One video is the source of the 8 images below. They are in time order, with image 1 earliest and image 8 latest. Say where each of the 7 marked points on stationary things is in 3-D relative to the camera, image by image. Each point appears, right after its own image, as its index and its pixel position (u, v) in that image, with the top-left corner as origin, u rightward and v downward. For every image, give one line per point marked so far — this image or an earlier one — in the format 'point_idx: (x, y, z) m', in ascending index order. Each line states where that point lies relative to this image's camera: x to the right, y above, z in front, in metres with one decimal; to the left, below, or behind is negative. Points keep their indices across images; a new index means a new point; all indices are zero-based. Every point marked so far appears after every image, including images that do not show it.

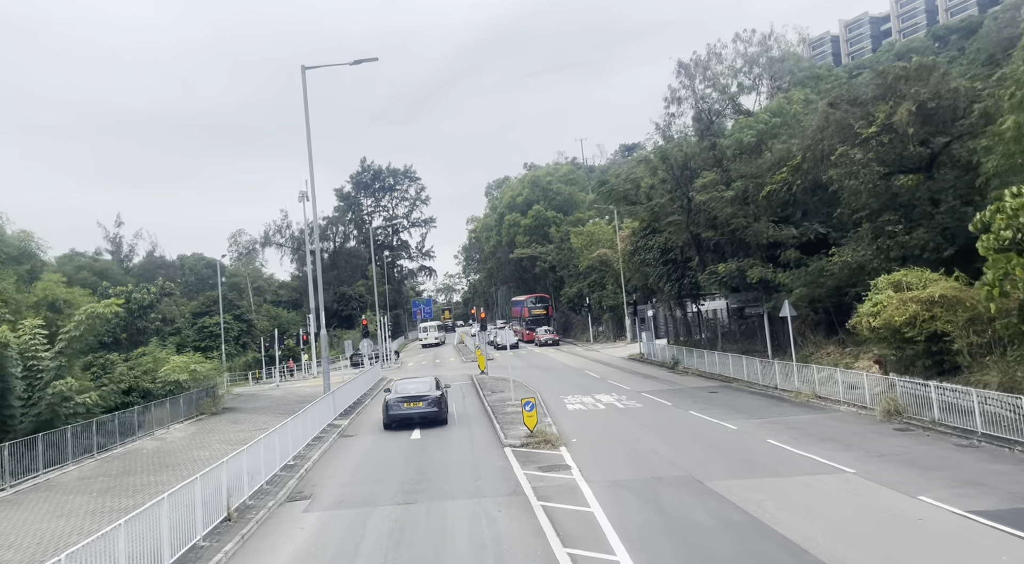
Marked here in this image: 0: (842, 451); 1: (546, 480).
0: (+6.5, -3.3, +15.3) m
1: (+0.6, -3.7, +14.7) m
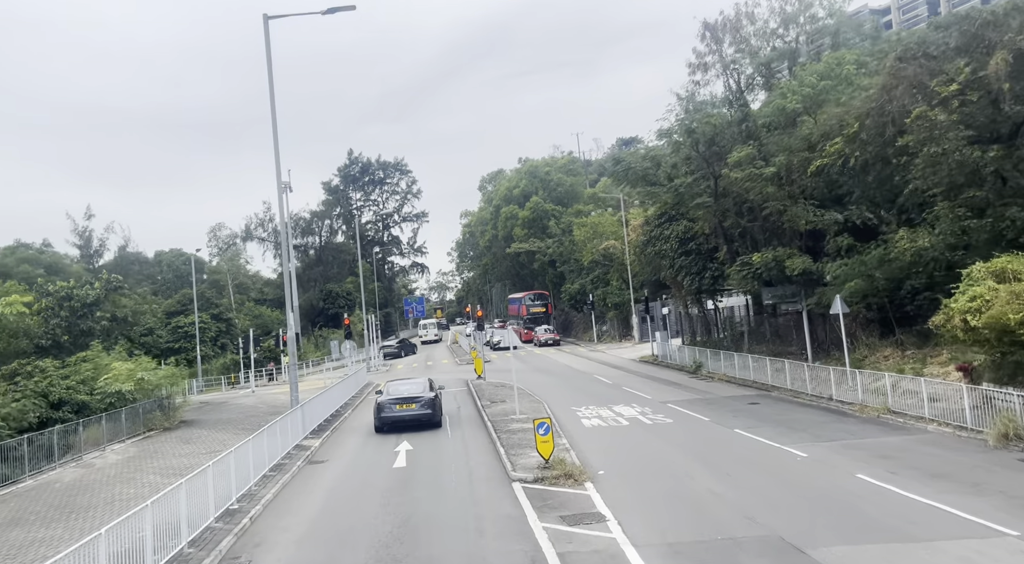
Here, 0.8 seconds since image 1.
0: (+6.7, -3.1, +11.3) m
1: (+0.9, -3.5, +10.6) m
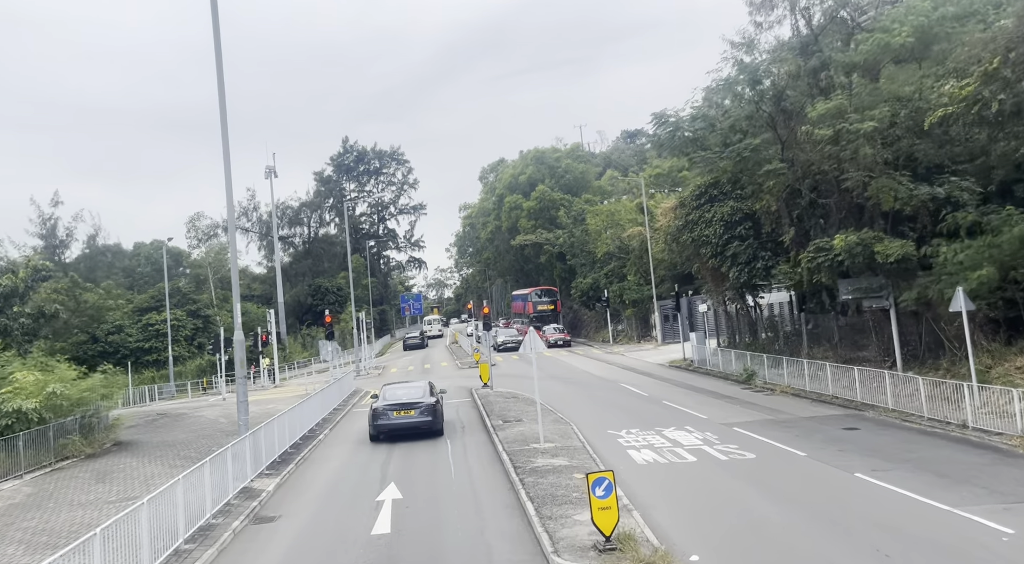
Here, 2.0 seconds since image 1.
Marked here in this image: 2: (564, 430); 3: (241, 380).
0: (+7.2, -2.8, +5.9) m
1: (+1.4, -3.3, +5.2) m
2: (+1.2, -3.5, +18.4) m
3: (-5.4, -2.0, +15.5) m
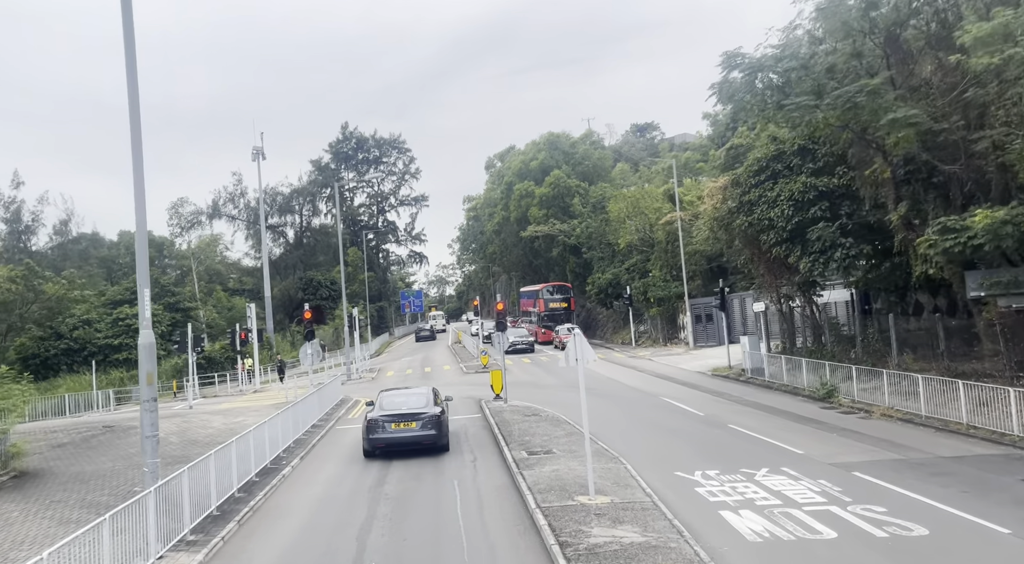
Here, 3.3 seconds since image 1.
0: (+7.8, -2.7, +0.7) m
1: (+1.9, -3.0, +0.1) m
2: (+1.8, -3.3, +13.2) m
3: (-4.8, -1.6, +10.3) m
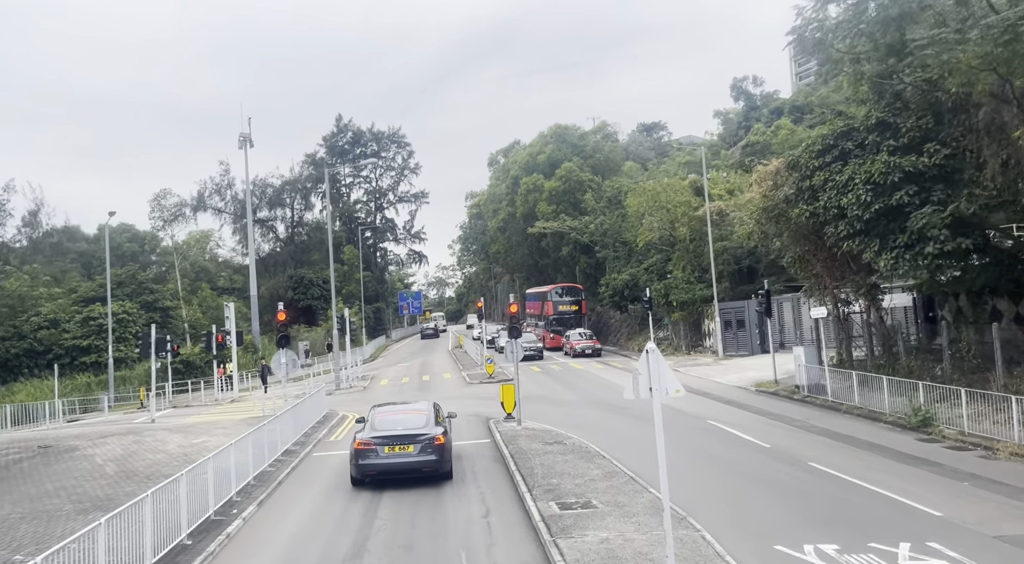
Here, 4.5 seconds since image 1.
0: (+8.2, -2.6, -3.3) m
1: (+2.3, -2.9, -4.0) m
2: (+2.2, -3.2, +9.2) m
3: (-4.4, -1.5, +6.2) m
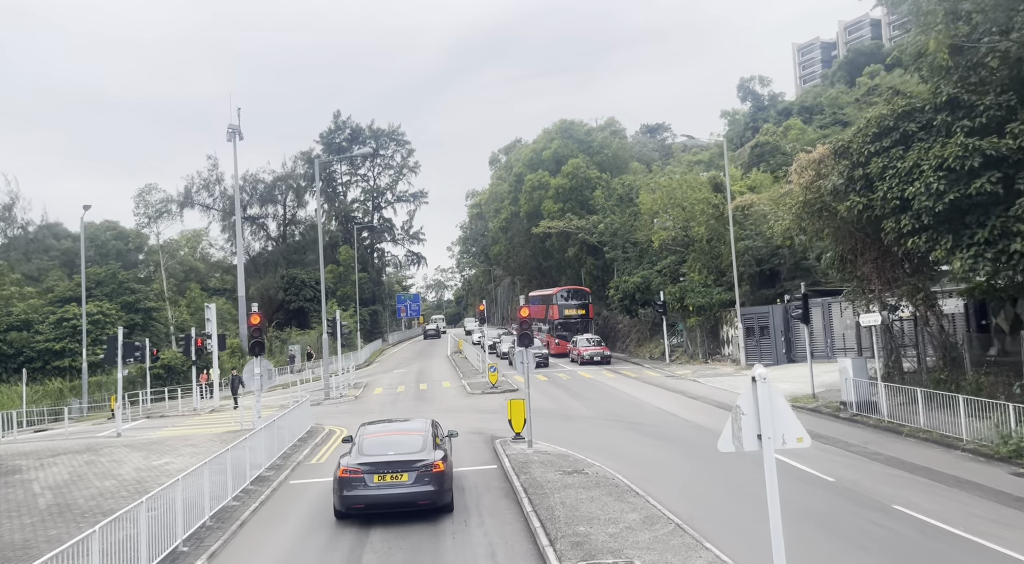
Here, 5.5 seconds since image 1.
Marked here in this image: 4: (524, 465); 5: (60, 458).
0: (+8.5, -2.5, -6.1) m
1: (+2.6, -2.8, -6.8) m
2: (+2.5, -3.1, +6.4) m
3: (-4.1, -1.4, +3.5) m
4: (+0.2, -3.8, +16.1) m
5: (-11.4, -4.5, +19.7) m
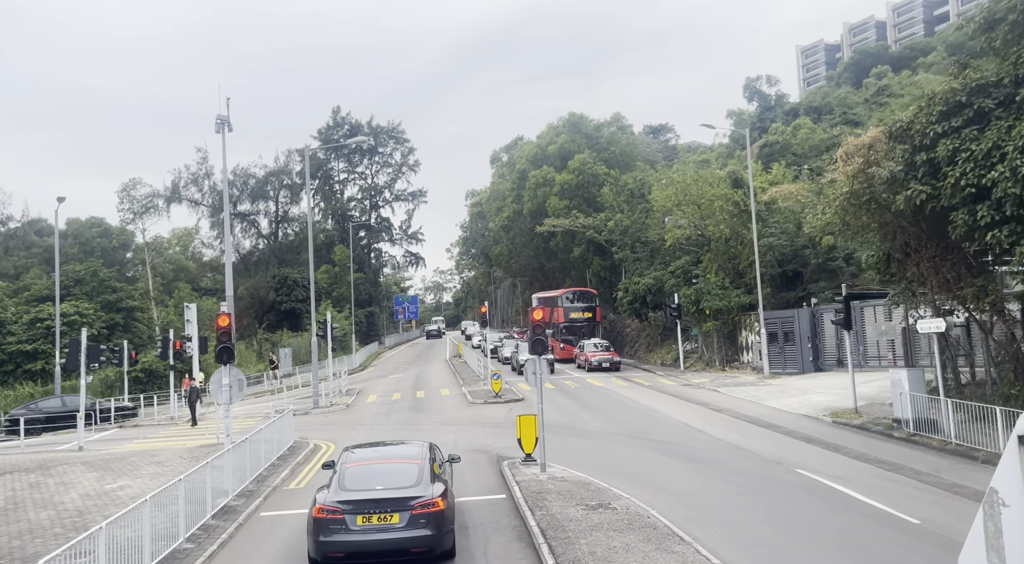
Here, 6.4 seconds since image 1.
0: (+8.7, -2.5, -8.5) m
1: (+2.9, -2.7, -9.2) m
2: (+2.7, -3.1, +4.0) m
3: (-3.9, -1.2, +1.0) m
4: (+0.4, -3.7, +13.6) m
5: (-11.2, -4.3, +17.3) m
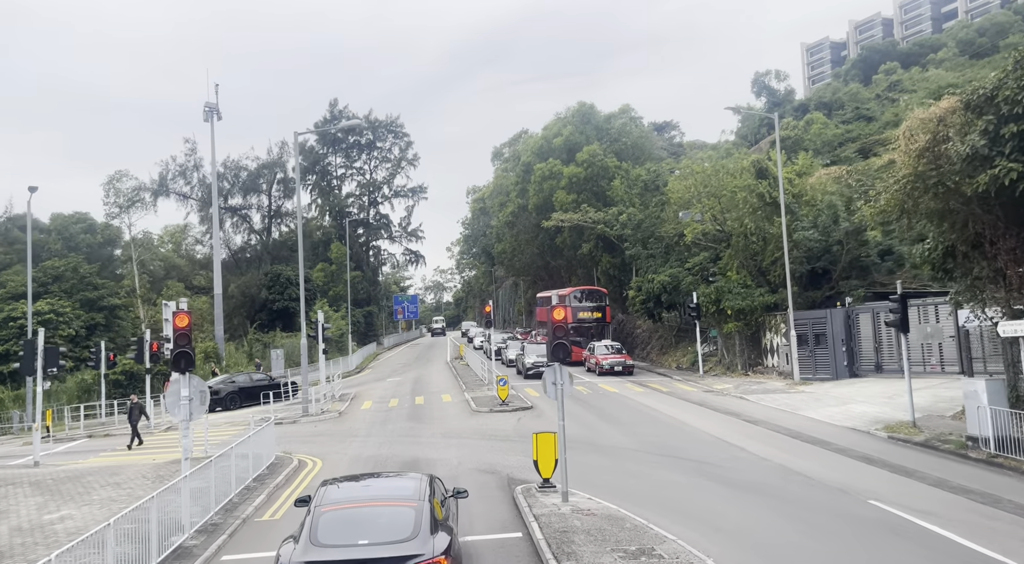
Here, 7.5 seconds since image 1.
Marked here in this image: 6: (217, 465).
0: (+9.0, -2.4, -11.0) m
1: (+3.1, -2.5, -11.7) m
2: (+2.9, -2.9, +1.5) m
3: (-3.6, -1.1, -1.4) m
4: (+0.7, -3.6, +11.1) m
5: (-10.9, -4.2, +14.8) m
6: (-5.2, -3.2, +13.6) m
